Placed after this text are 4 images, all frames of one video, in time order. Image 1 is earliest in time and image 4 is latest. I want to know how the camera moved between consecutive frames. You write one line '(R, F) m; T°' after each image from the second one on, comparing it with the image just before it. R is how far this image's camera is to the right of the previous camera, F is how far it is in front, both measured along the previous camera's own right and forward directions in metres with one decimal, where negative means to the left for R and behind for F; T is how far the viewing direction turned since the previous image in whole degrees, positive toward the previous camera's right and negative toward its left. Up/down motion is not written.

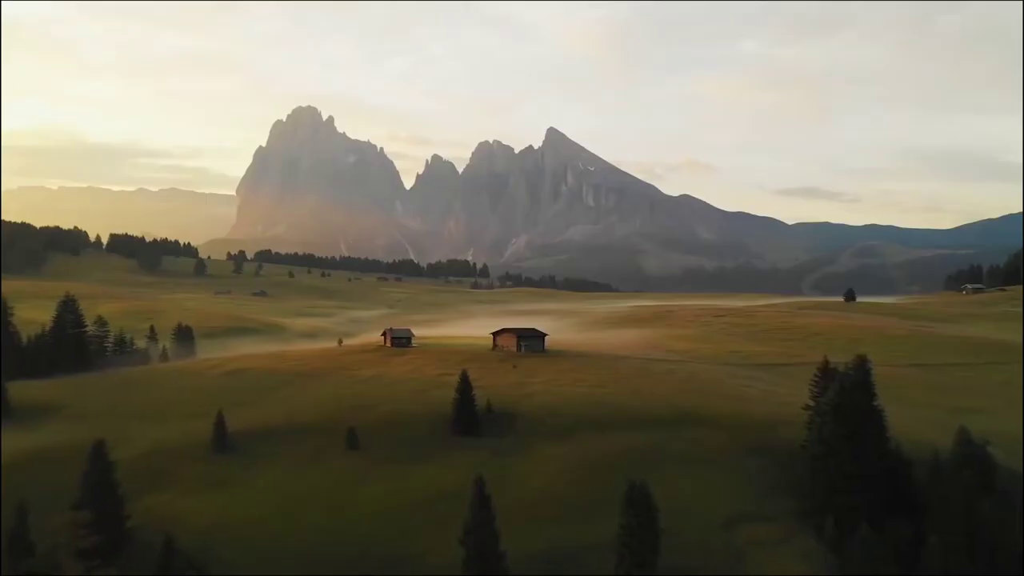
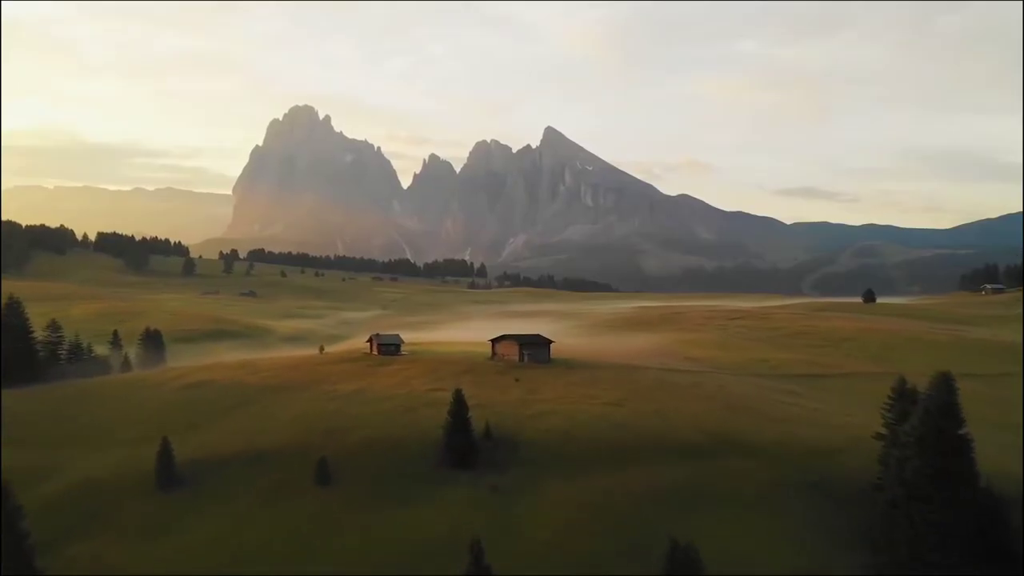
(-0.1, +3.5) m; 0°
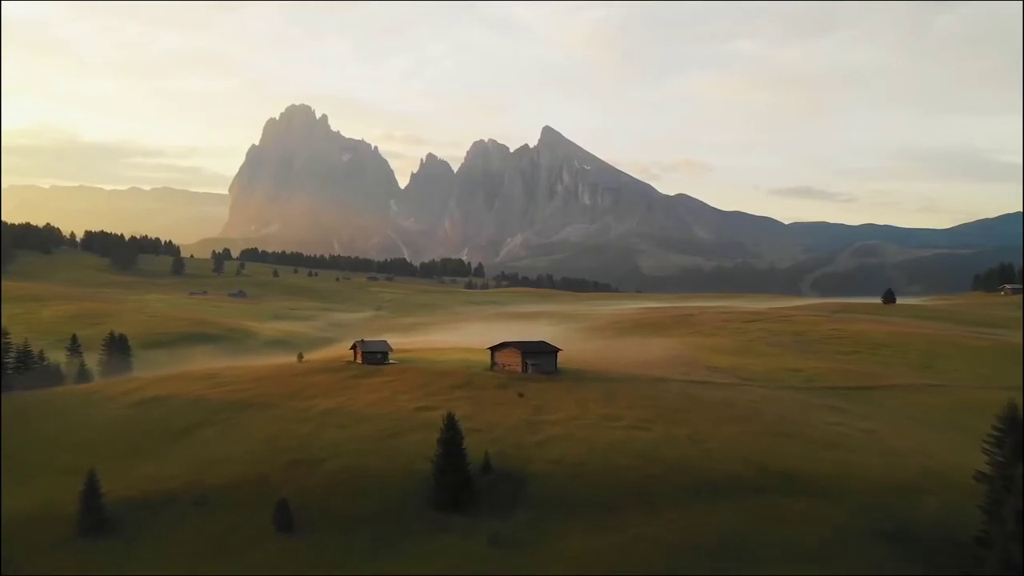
(-0.2, +3.3) m; 0°
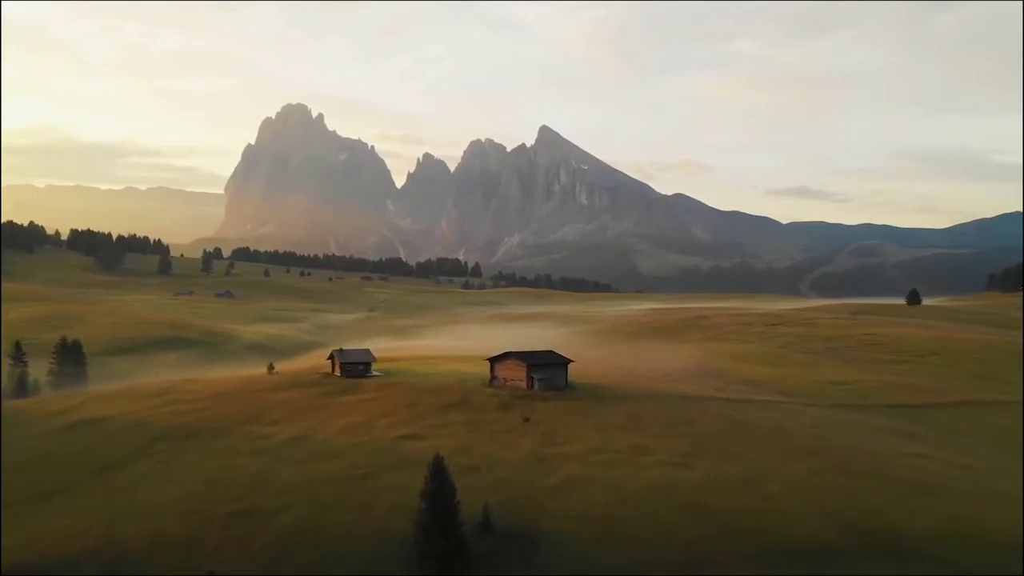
(-0.2, +3.6) m; 0°
